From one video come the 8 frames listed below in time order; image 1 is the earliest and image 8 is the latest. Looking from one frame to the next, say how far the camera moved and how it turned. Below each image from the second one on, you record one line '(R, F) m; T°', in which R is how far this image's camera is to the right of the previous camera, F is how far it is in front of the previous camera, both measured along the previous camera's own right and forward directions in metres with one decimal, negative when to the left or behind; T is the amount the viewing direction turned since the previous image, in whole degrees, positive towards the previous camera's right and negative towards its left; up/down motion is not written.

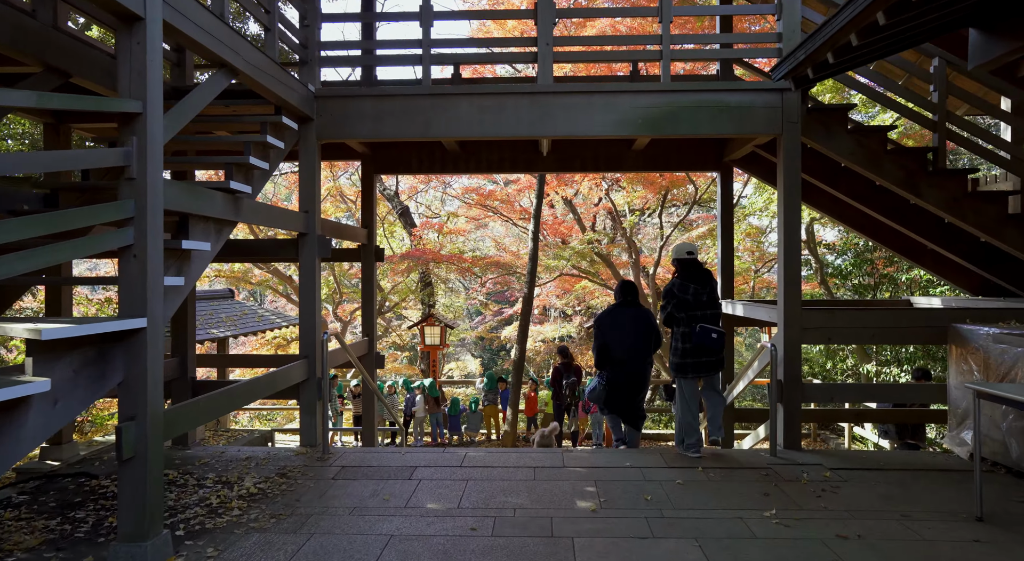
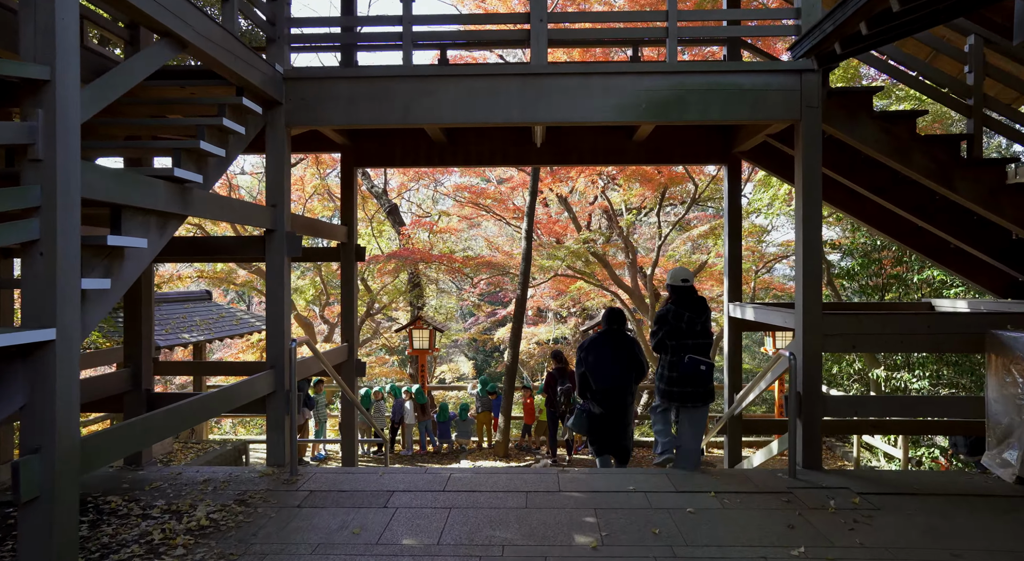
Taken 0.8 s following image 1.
(0.0, +0.5) m; 0°
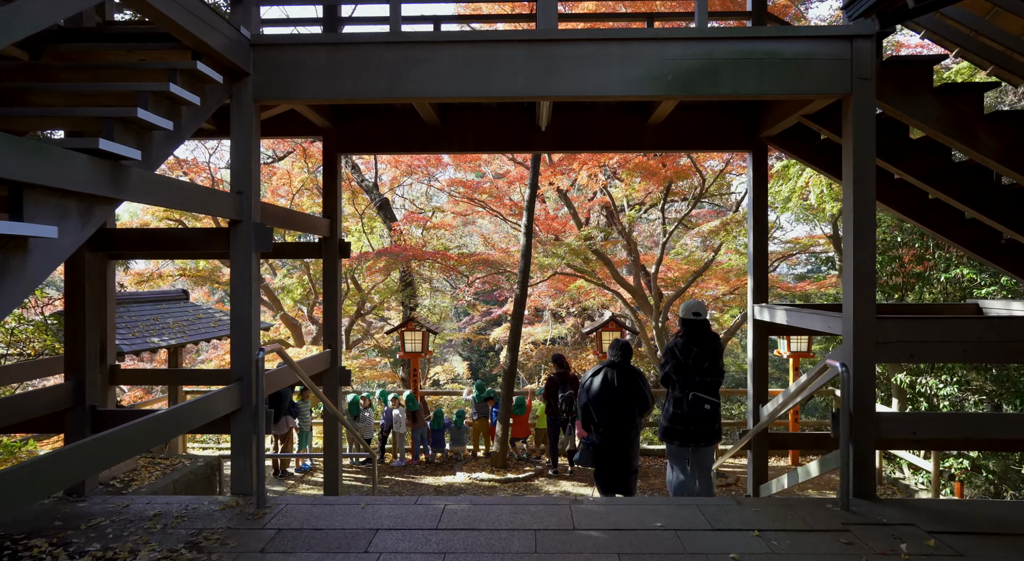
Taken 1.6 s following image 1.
(-0.1, +0.6) m; 0°
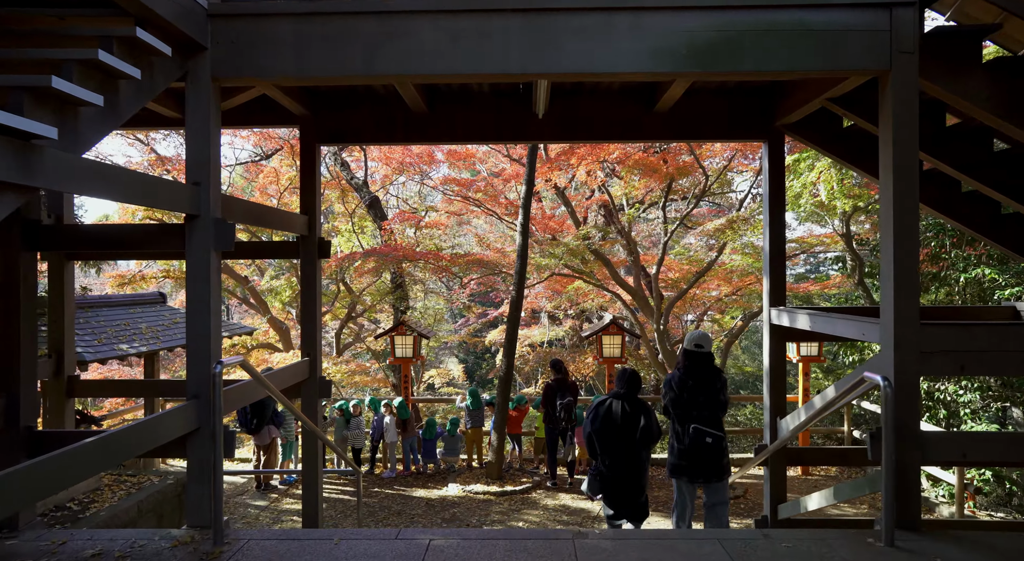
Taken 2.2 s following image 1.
(0.0, +0.5) m; 0°
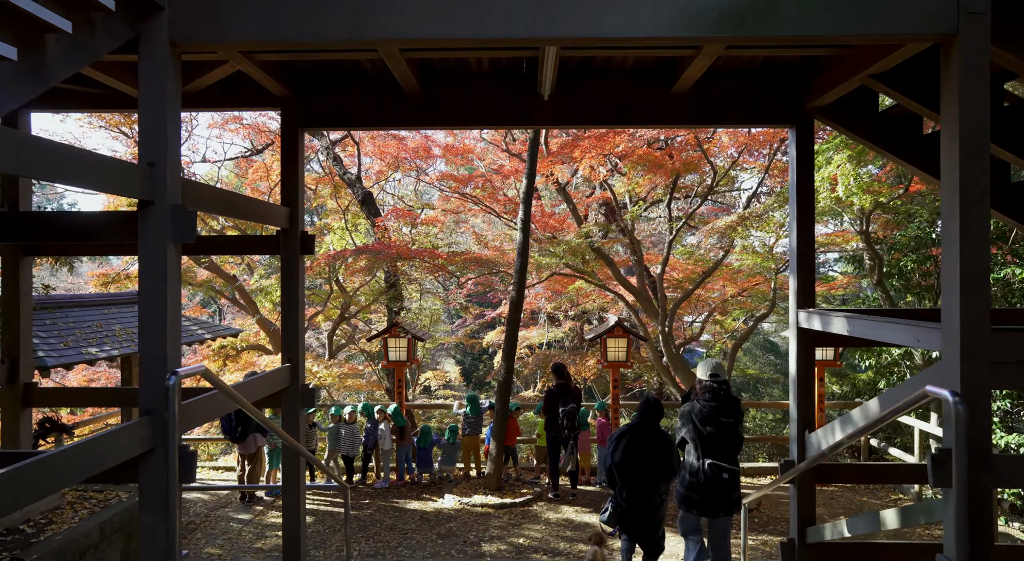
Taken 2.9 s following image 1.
(0.0, +0.5) m; 0°
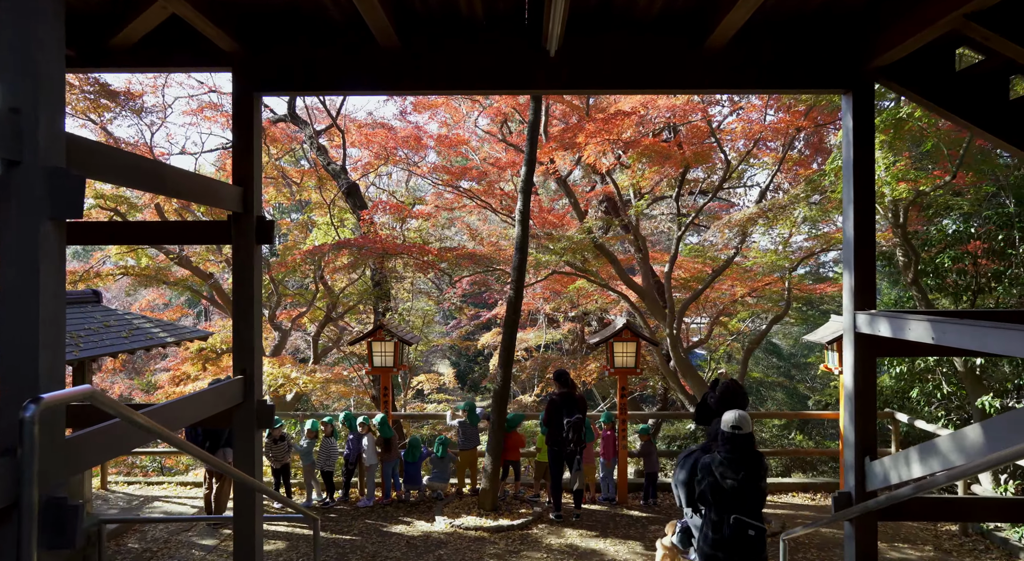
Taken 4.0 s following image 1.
(0.0, +0.8) m; 0°
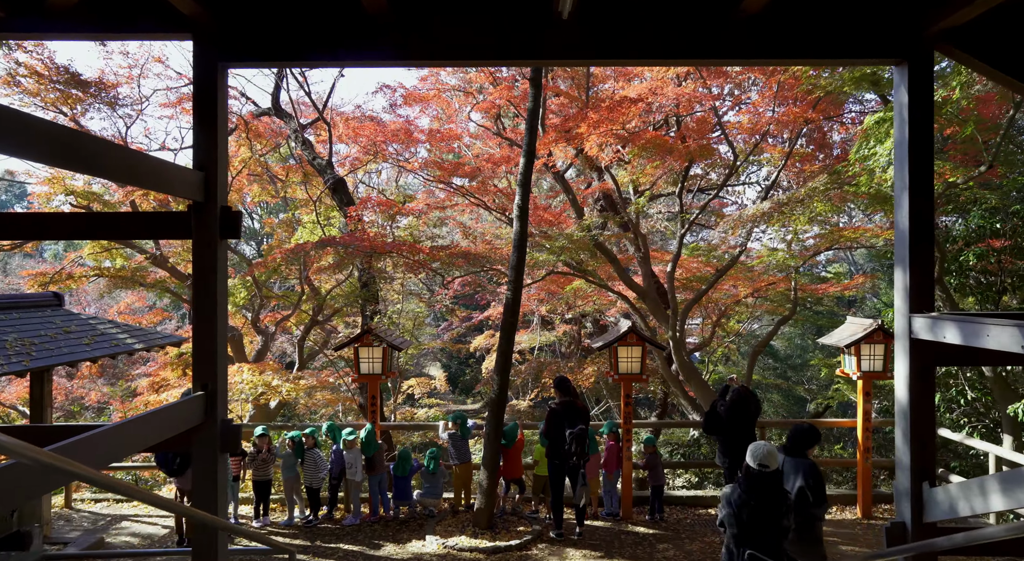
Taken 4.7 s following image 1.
(-0.1, +0.5) m; +1°
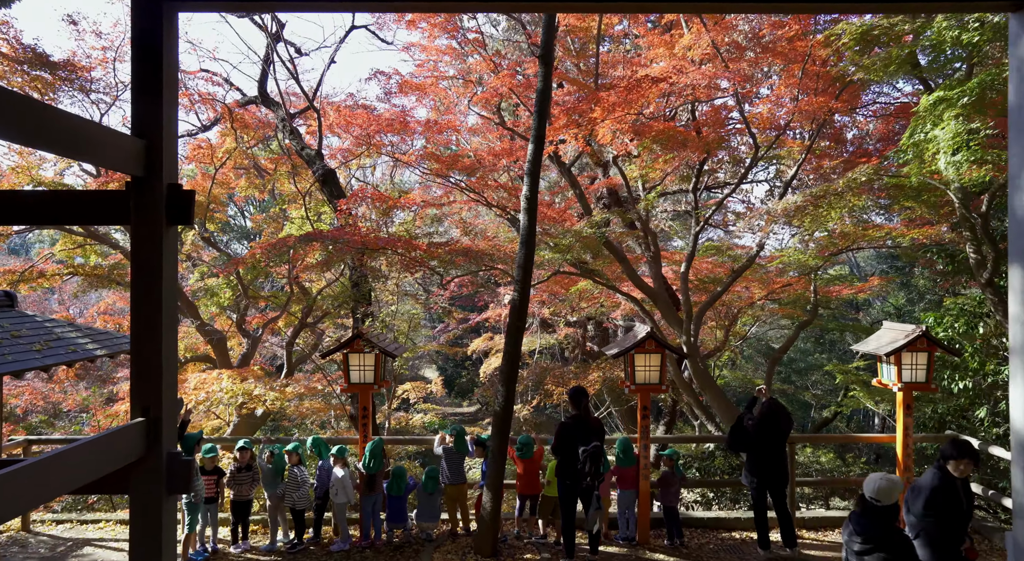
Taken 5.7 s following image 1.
(-0.1, +0.7) m; 0°
